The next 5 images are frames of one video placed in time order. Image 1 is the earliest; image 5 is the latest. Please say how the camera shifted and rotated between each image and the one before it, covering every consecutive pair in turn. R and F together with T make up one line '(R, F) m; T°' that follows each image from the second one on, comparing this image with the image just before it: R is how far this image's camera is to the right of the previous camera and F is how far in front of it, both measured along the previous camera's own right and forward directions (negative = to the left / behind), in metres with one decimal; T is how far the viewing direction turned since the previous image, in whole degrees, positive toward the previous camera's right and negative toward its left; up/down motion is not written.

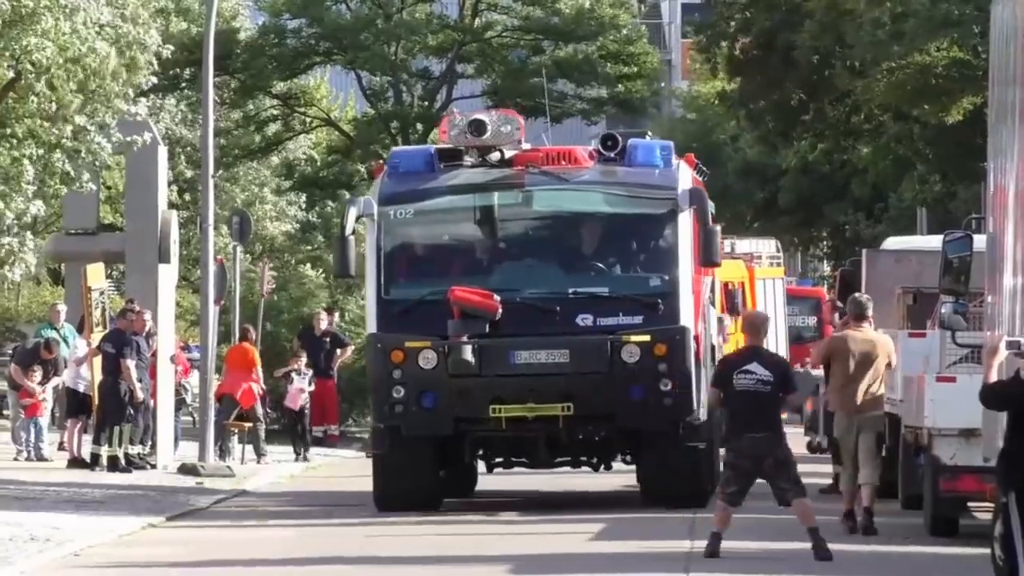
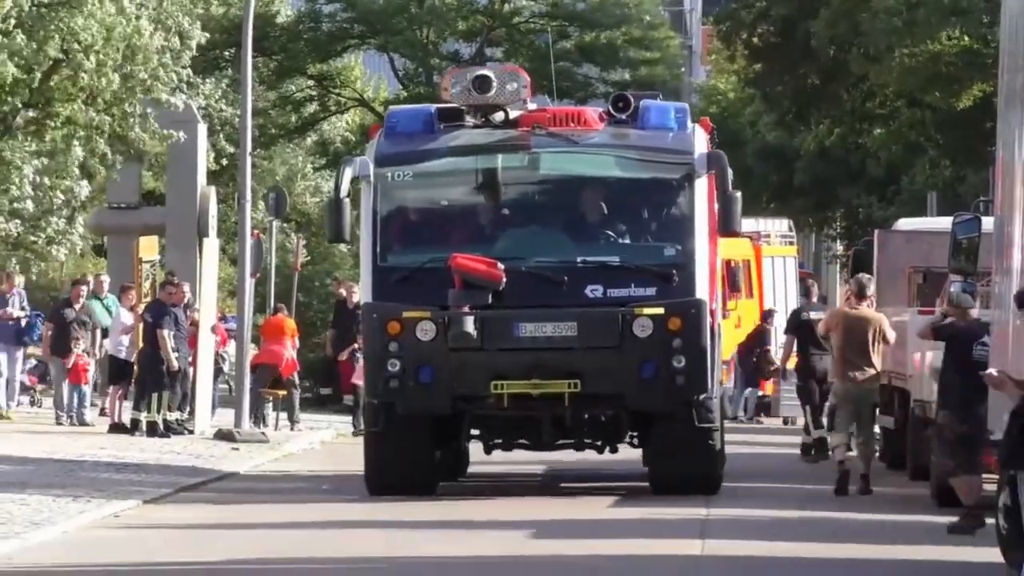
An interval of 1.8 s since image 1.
(-0.1, -0.5) m; 0°
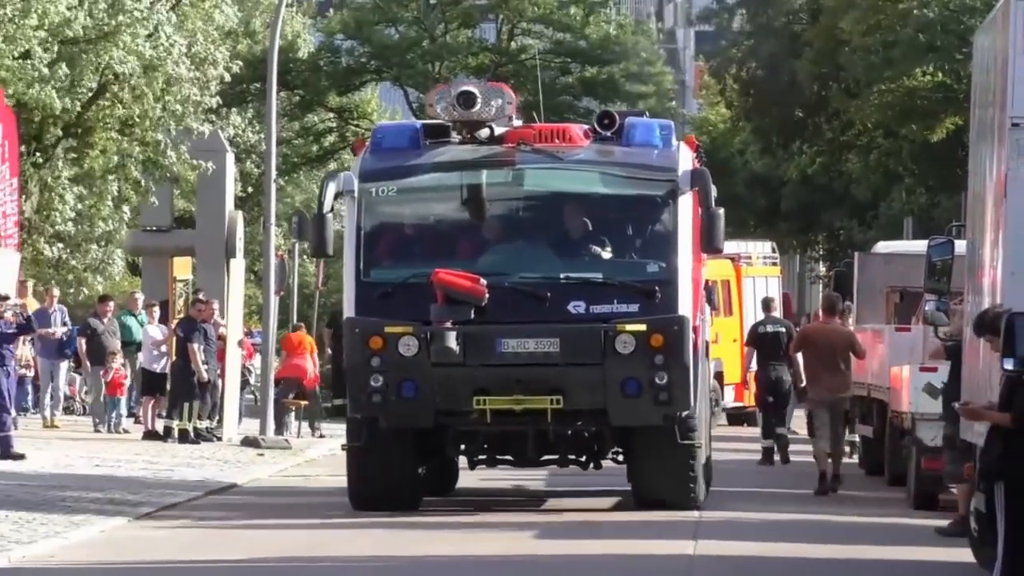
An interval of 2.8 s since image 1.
(0.0, -1.1) m; 0°
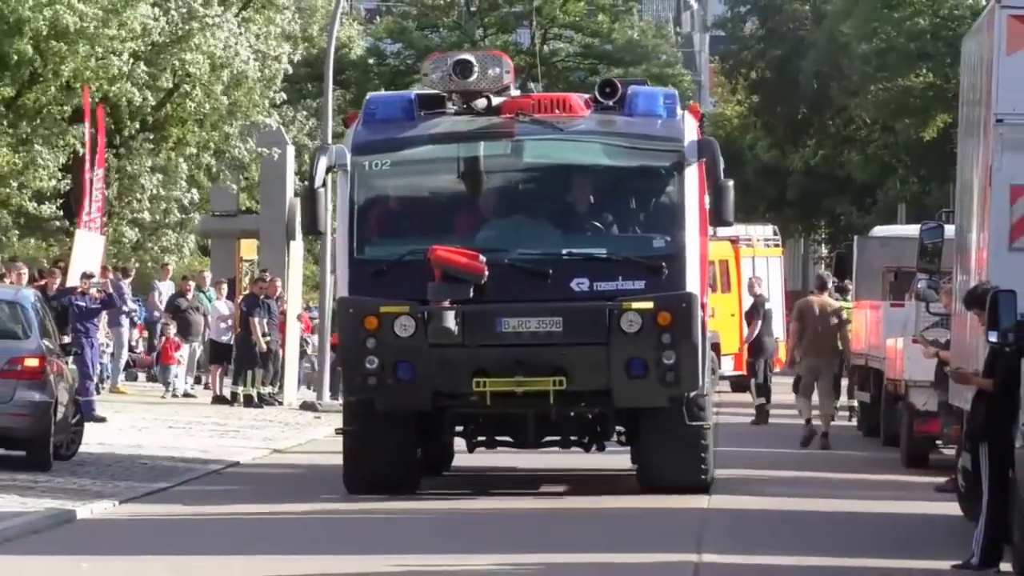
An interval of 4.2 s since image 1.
(-0.2, -1.6) m; 0°
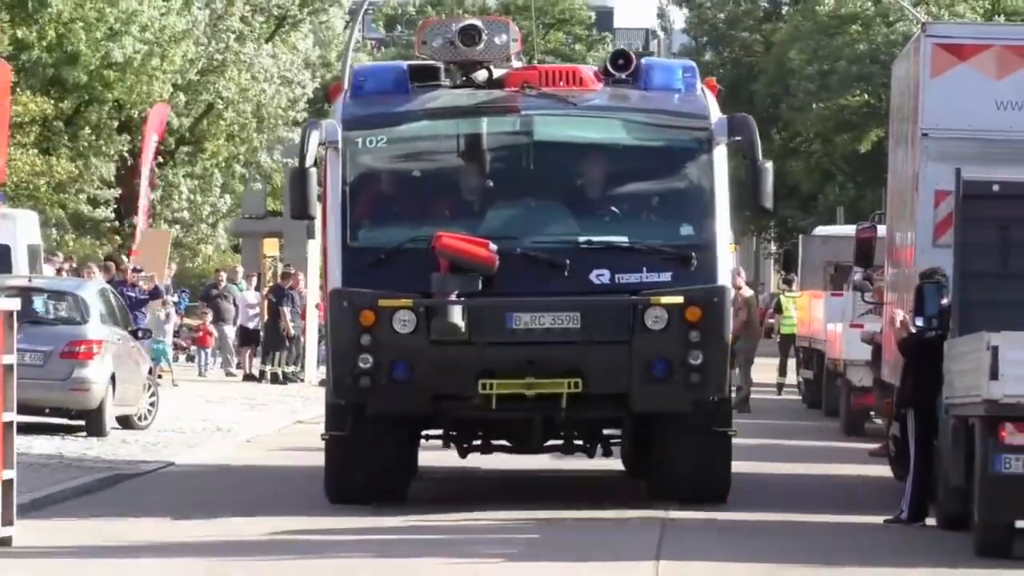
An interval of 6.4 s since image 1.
(0.0, -2.5) m; 0°
